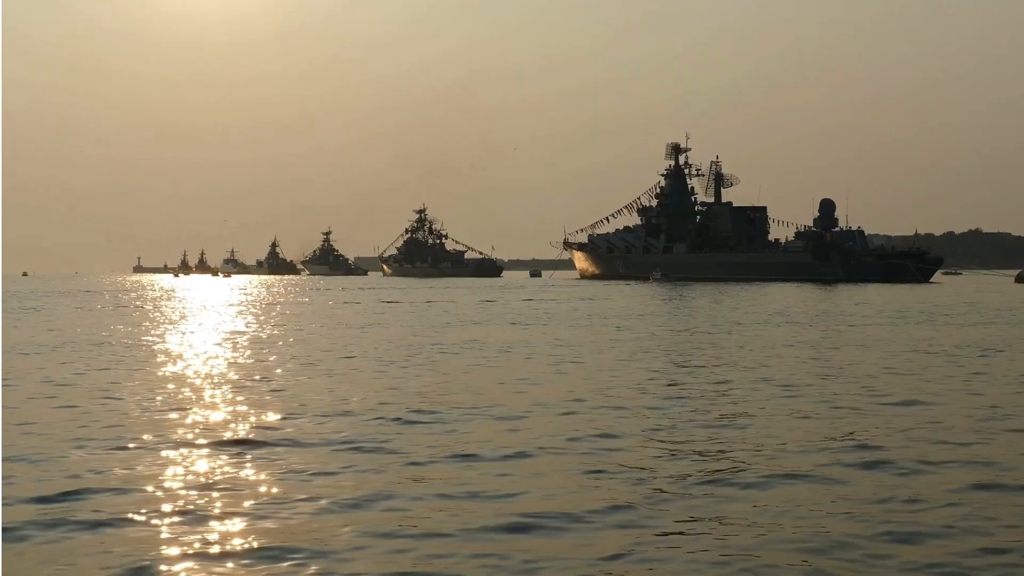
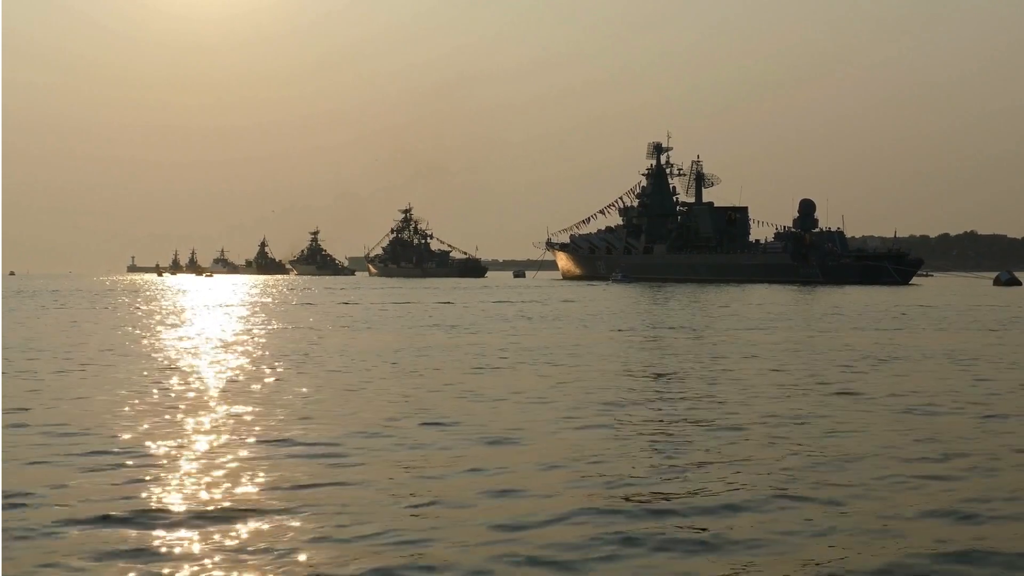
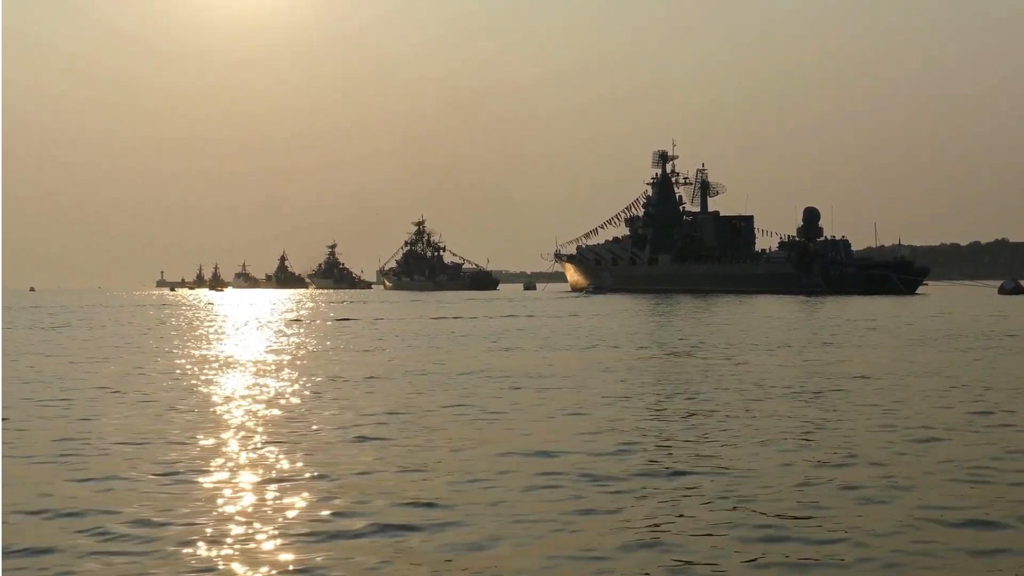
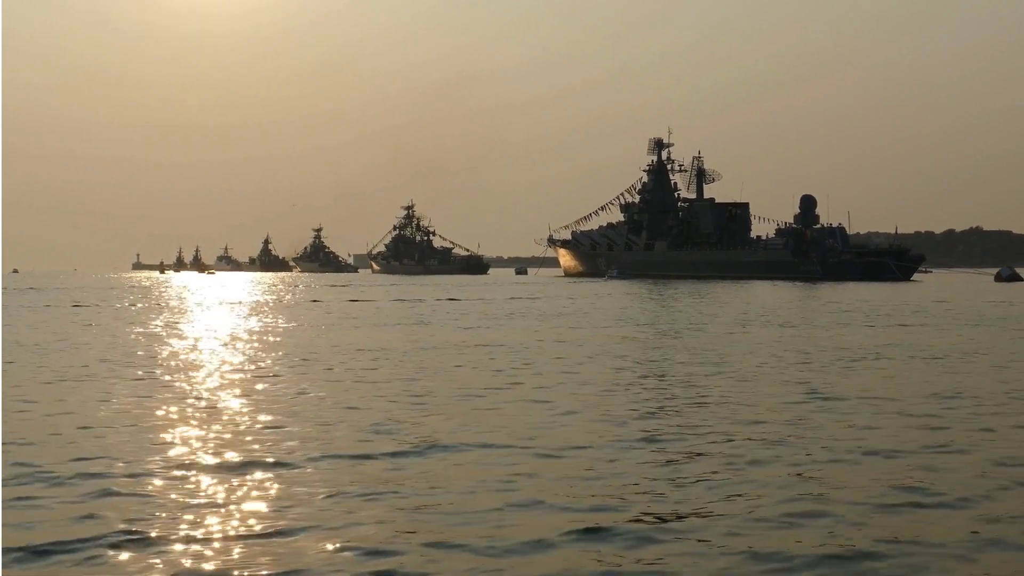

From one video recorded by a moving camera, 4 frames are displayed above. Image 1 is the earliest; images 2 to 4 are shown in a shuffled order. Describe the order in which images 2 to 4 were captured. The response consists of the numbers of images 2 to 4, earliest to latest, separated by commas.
2, 4, 3
